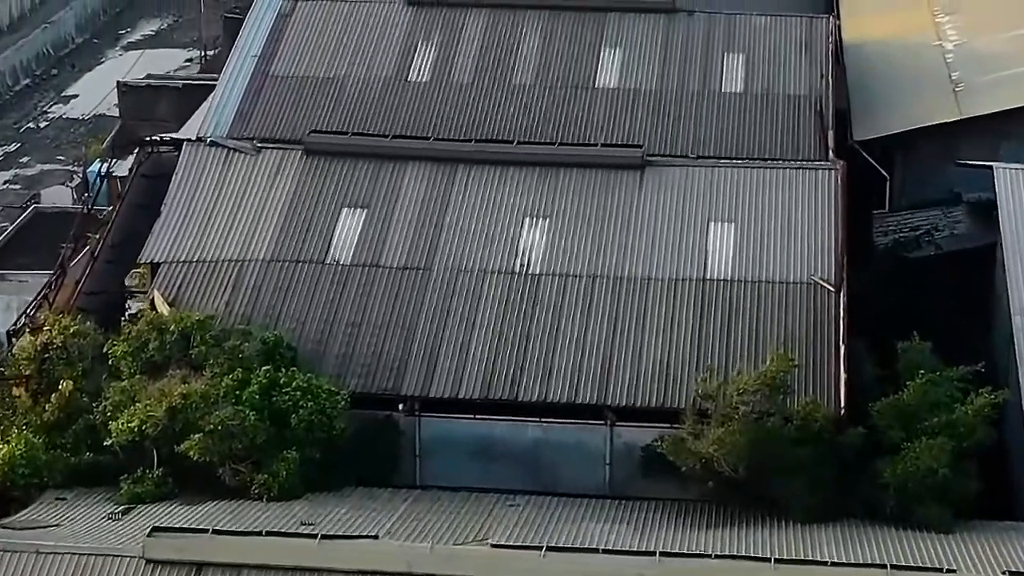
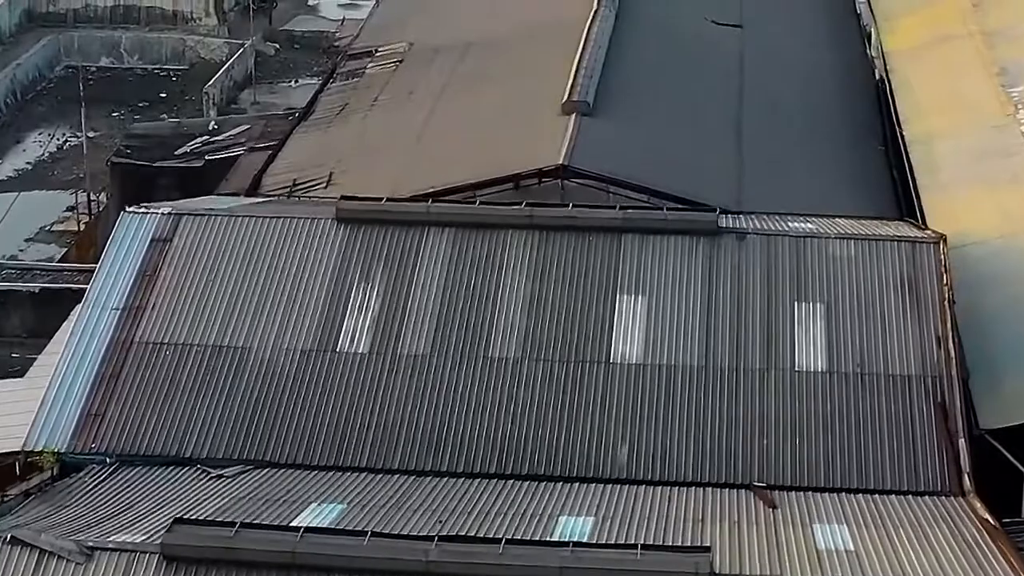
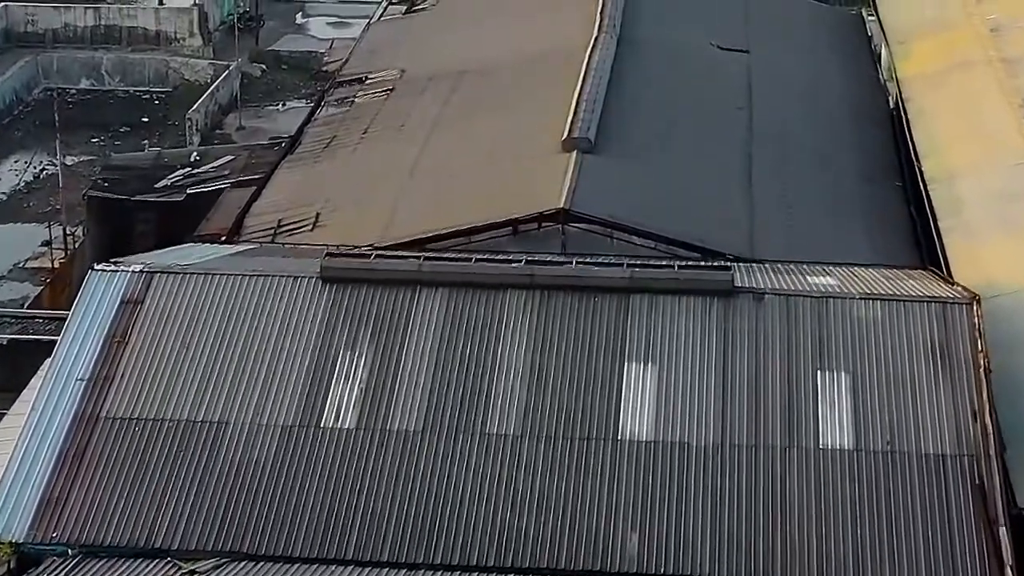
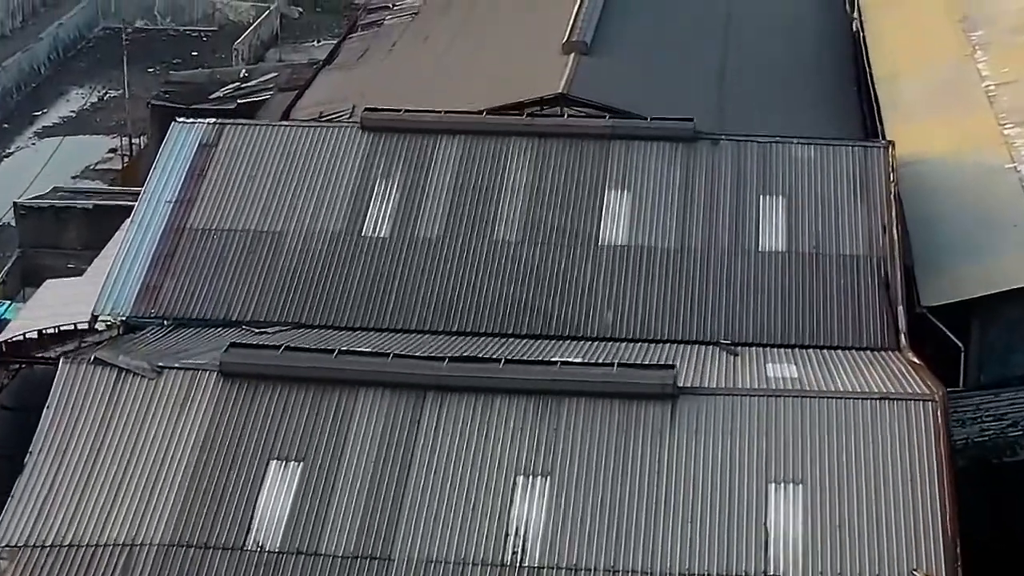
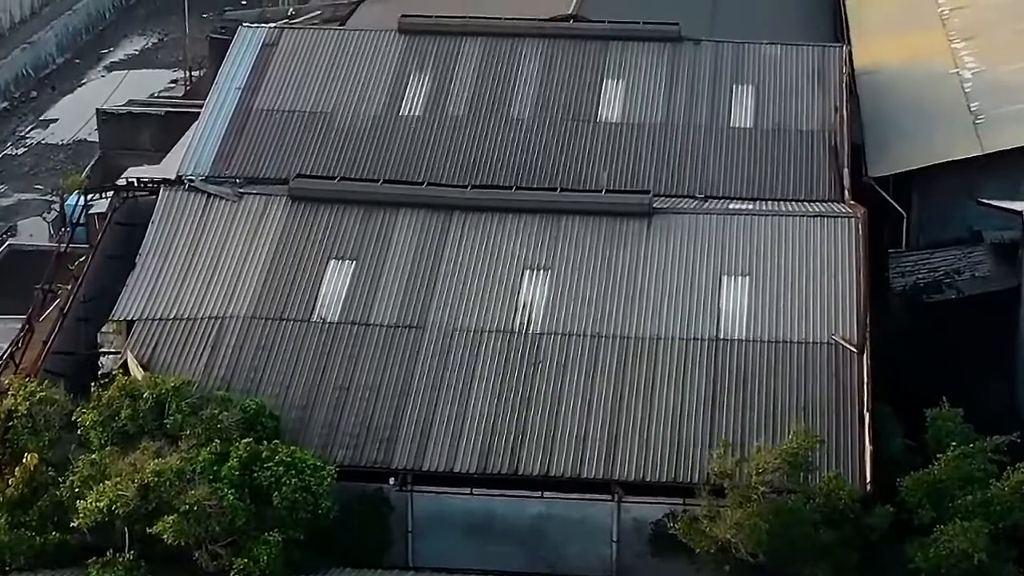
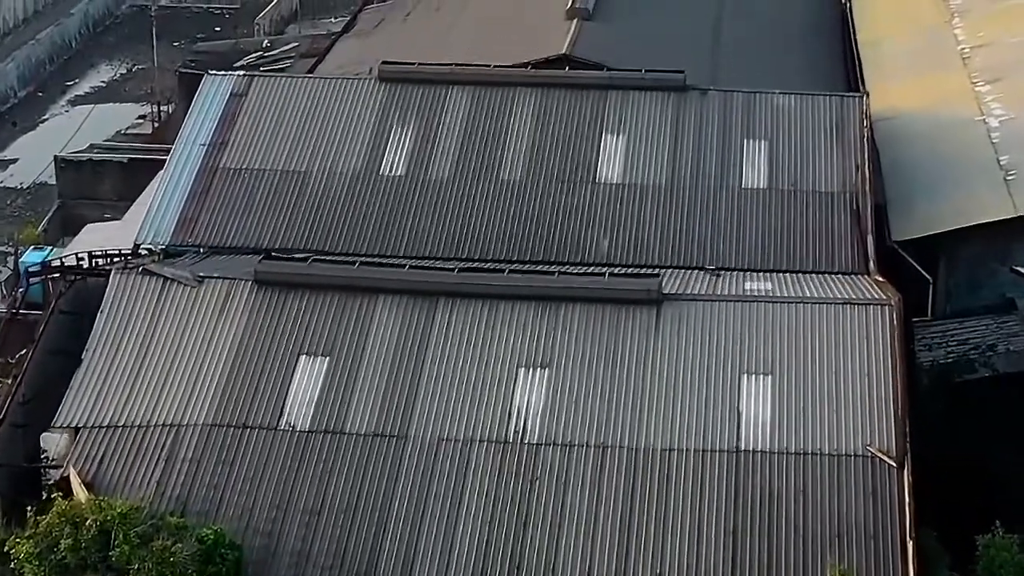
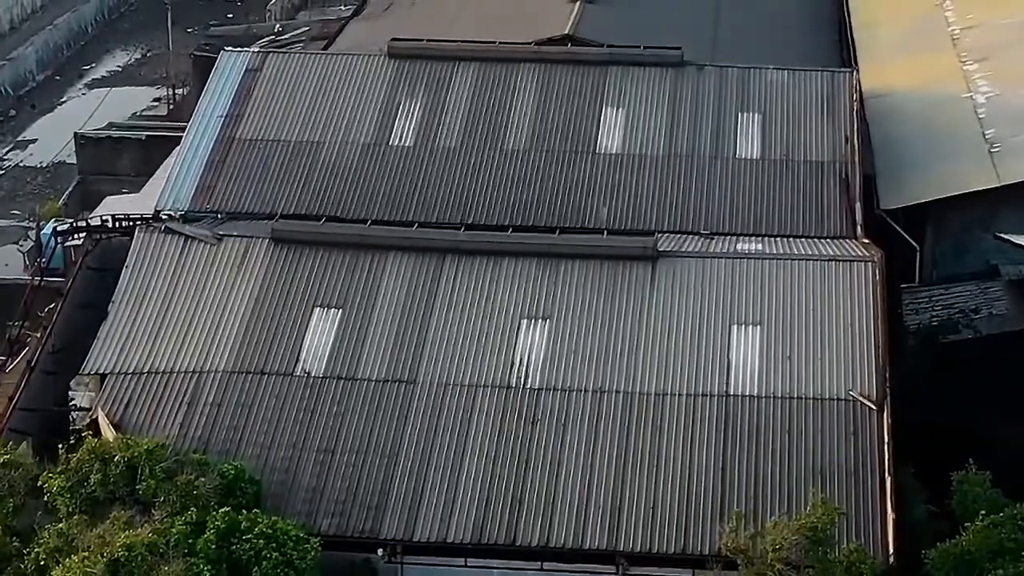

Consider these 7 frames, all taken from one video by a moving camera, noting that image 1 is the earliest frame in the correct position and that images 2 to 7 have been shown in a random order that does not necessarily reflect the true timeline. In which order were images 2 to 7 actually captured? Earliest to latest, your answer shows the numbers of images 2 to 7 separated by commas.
5, 7, 6, 4, 2, 3
